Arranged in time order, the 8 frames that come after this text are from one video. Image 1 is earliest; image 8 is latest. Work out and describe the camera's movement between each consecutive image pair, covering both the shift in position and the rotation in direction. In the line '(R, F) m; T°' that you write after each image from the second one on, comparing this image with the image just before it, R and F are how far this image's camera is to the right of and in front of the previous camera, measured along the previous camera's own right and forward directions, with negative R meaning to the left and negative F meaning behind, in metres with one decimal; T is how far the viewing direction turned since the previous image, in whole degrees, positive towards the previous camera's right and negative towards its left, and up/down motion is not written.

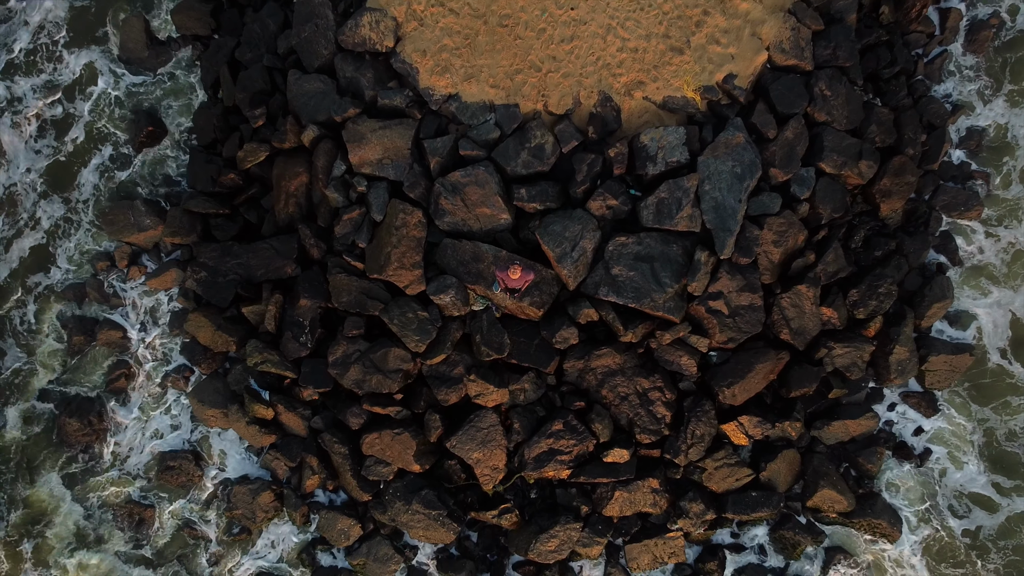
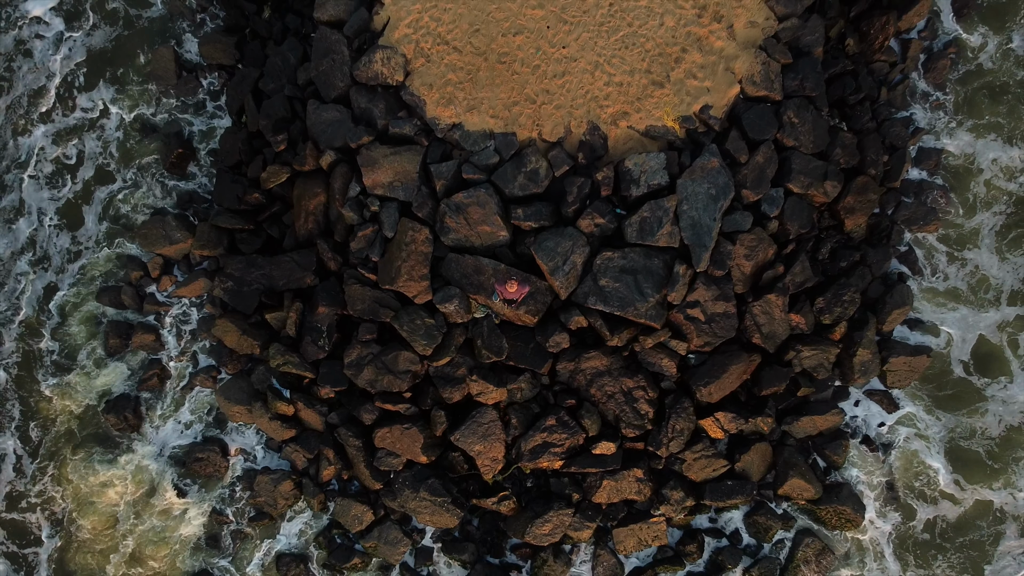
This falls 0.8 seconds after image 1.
(0.0, -1.0) m; 0°
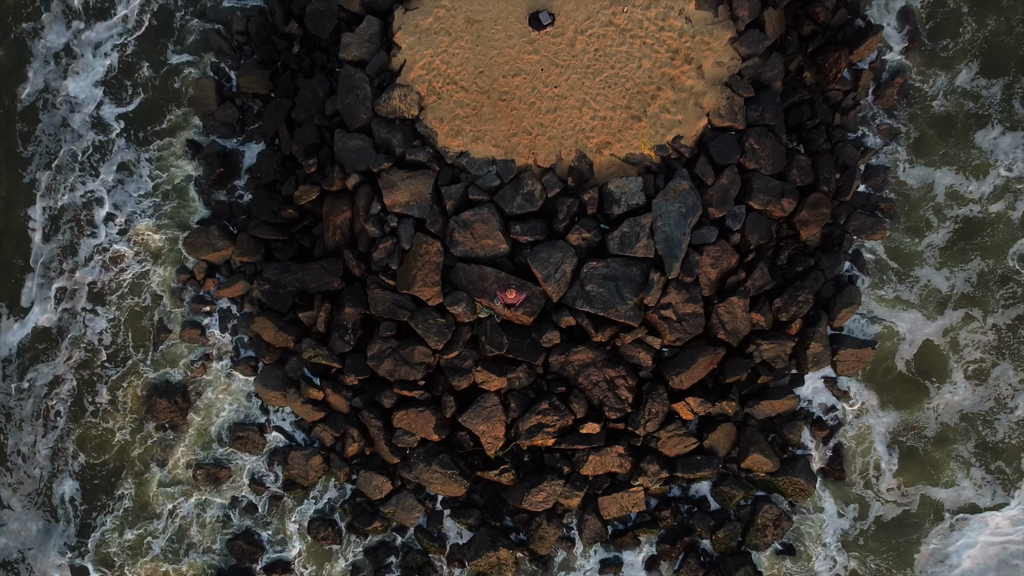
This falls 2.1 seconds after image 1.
(0.0, -1.7) m; 0°
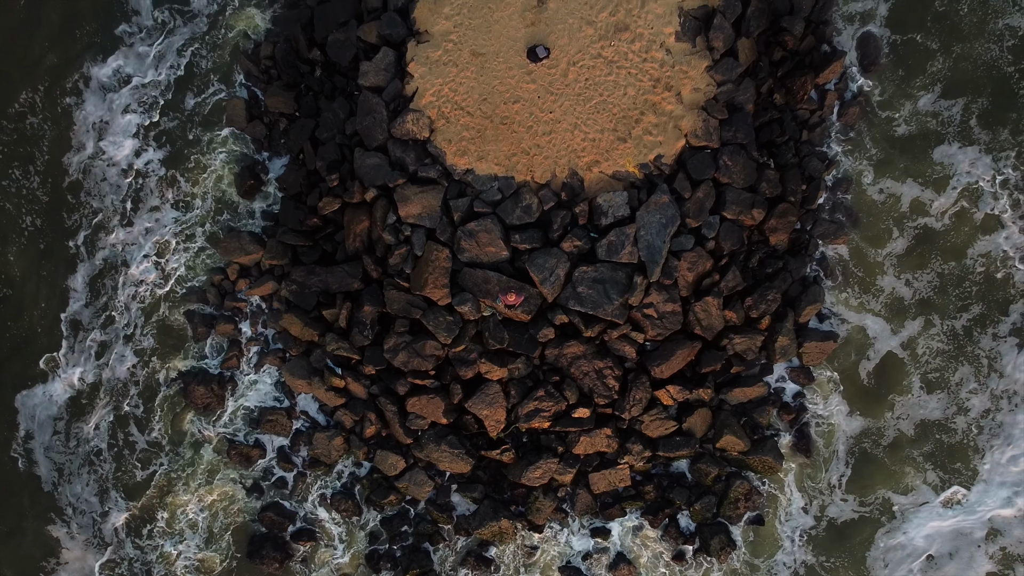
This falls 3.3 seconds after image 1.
(0.0, -1.5) m; 0°
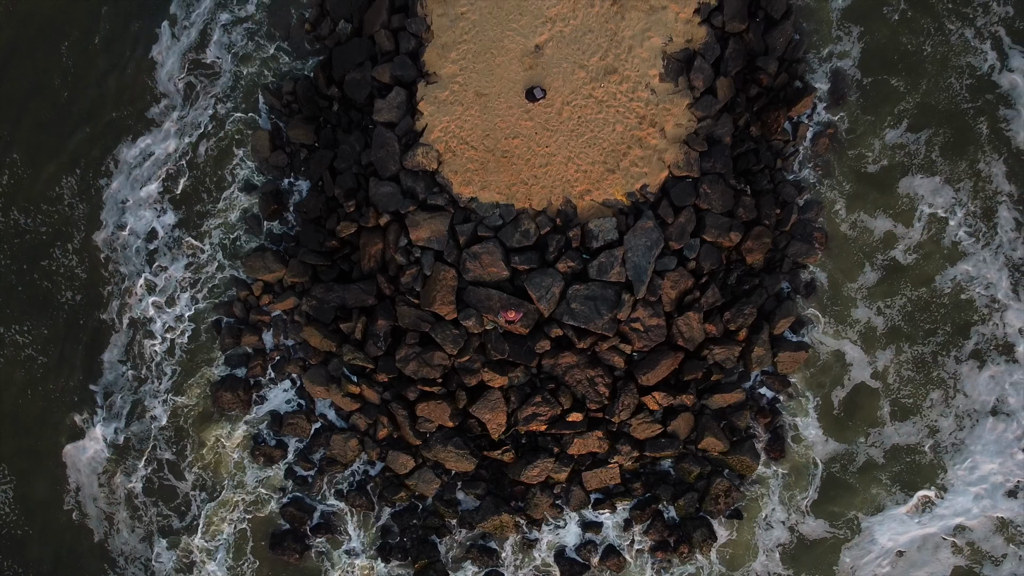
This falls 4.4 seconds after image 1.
(0.0, -1.4) m; 0°
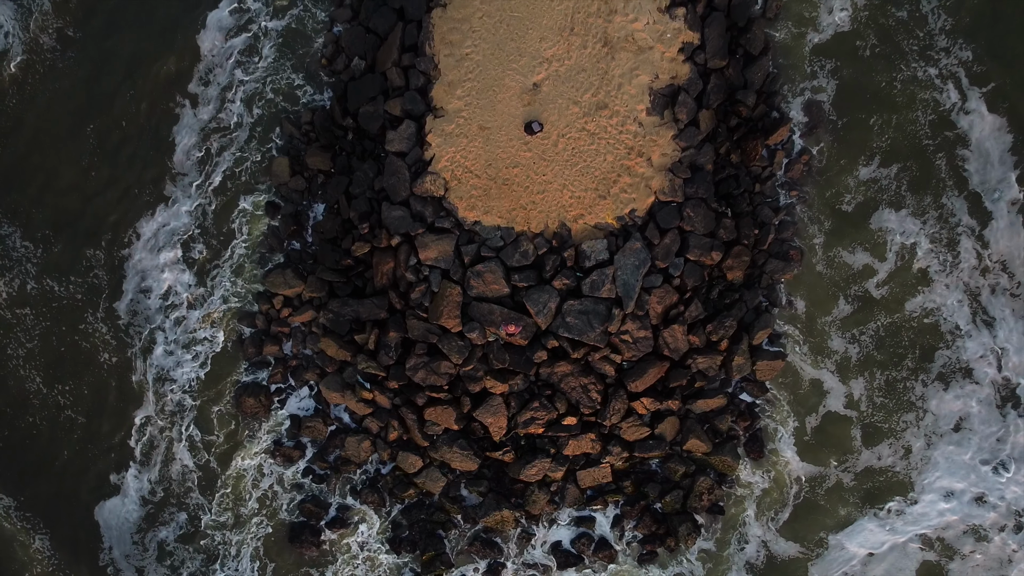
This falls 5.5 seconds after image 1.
(0.0, -1.4) m; 0°
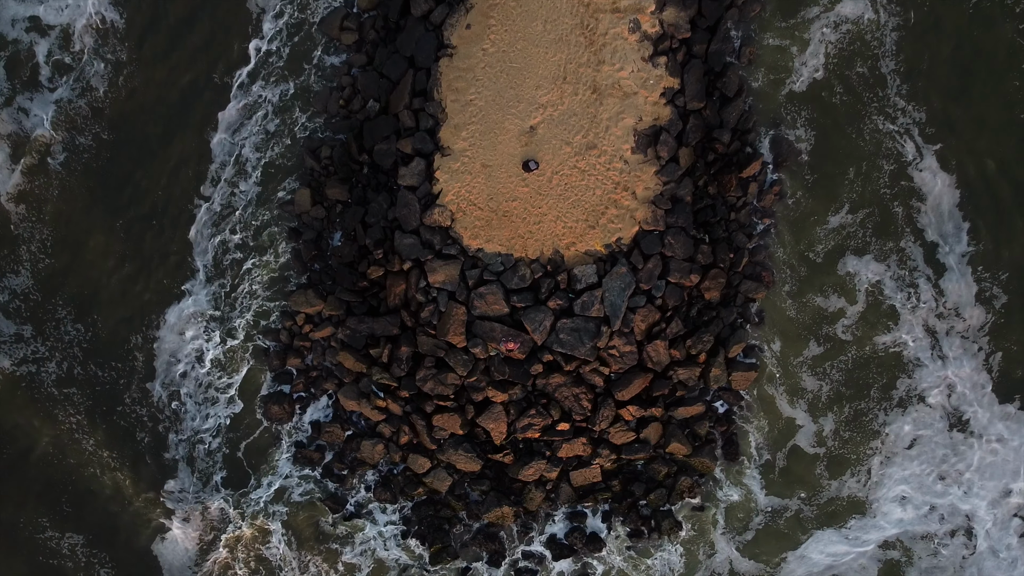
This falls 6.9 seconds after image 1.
(0.0, -1.9) m; 0°
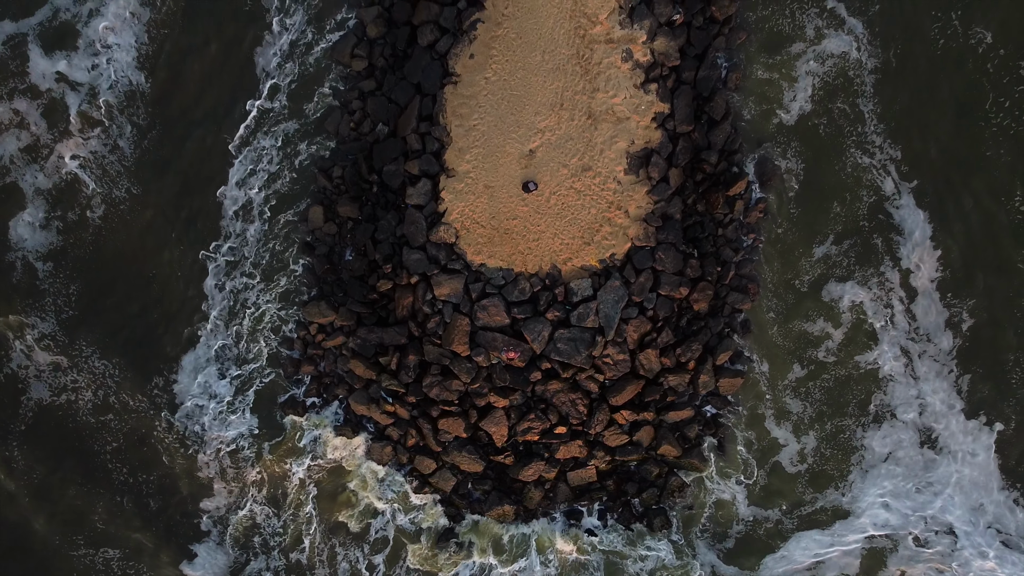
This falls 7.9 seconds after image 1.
(0.0, -1.2) m; 0°
